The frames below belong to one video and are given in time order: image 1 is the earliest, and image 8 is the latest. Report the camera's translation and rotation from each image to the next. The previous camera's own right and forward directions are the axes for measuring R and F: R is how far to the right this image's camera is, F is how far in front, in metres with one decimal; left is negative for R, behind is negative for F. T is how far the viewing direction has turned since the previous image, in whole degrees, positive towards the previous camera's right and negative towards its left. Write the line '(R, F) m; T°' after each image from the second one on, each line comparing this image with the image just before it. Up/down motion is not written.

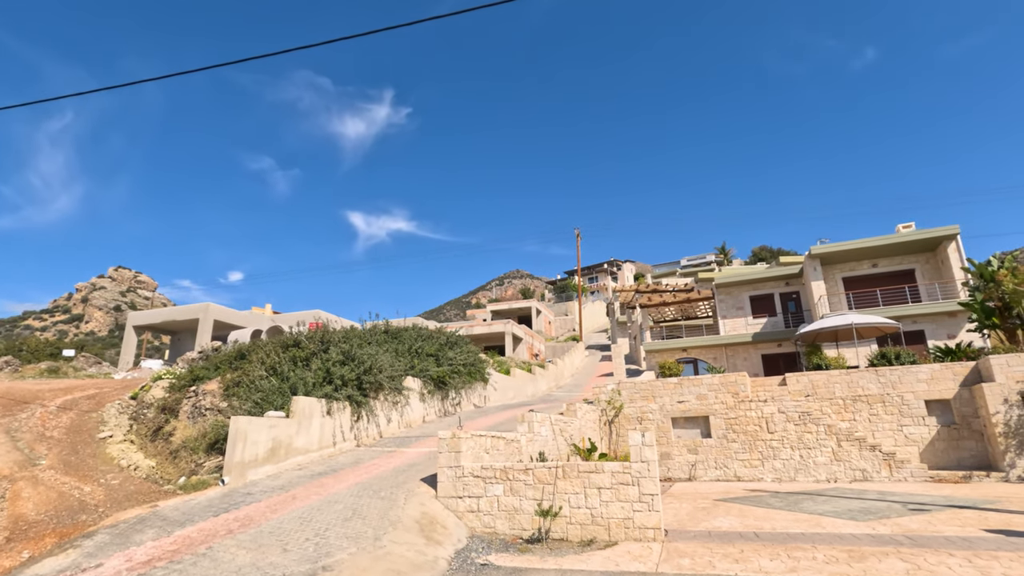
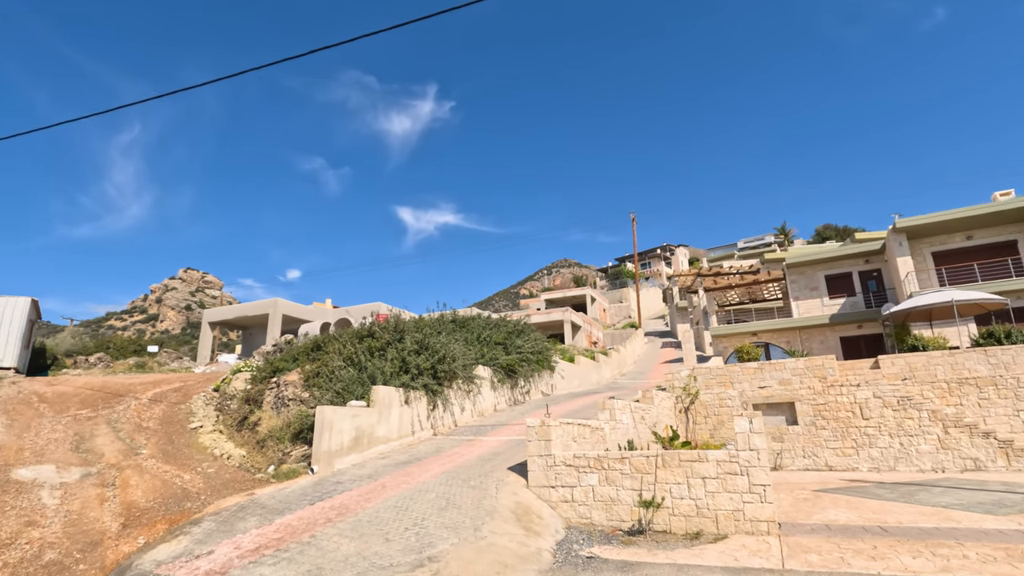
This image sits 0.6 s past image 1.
(-0.7, +0.4) m; -5°
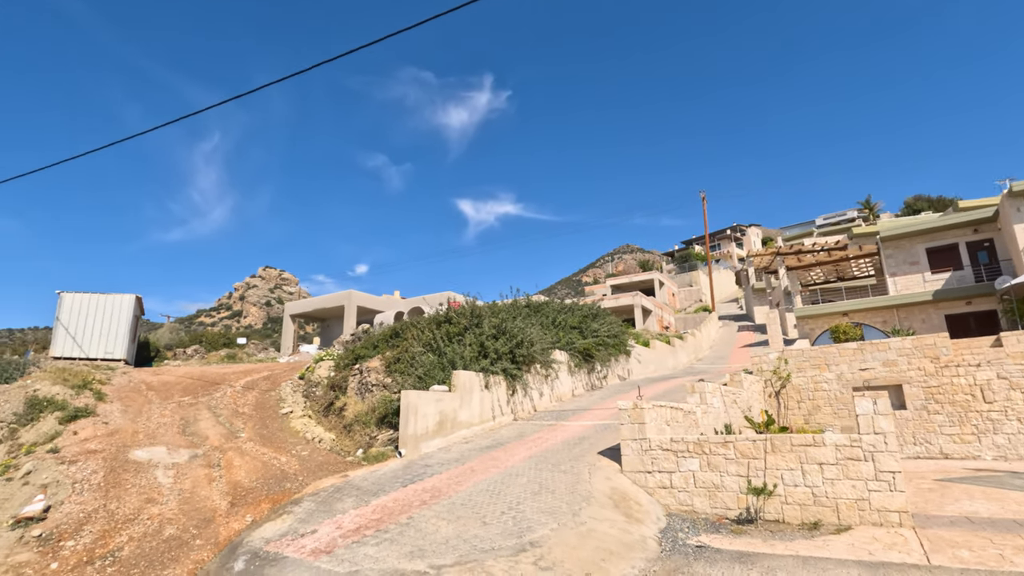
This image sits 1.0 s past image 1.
(-0.4, +0.3) m; -7°
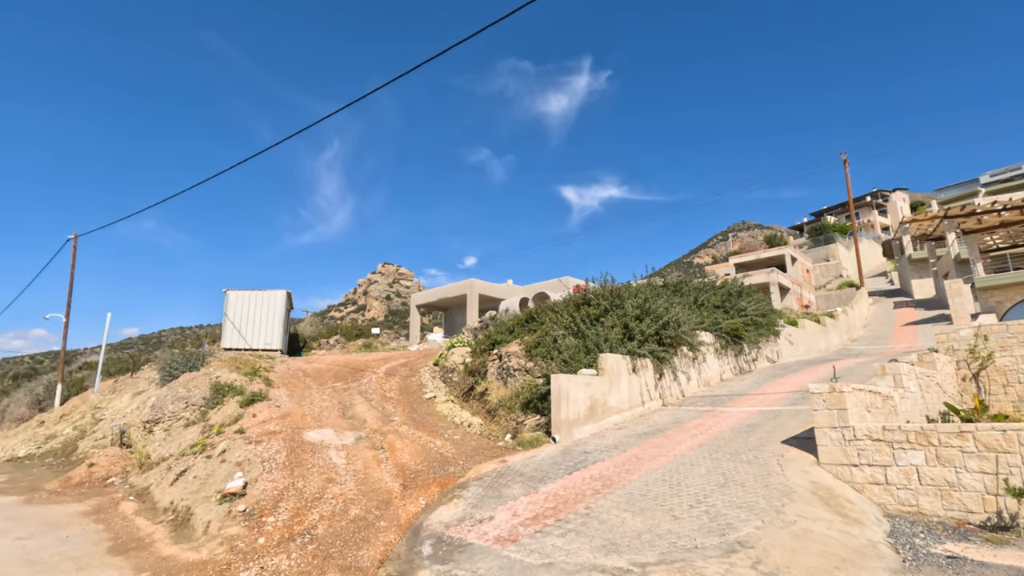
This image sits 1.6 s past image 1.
(-0.9, +0.5) m; -11°
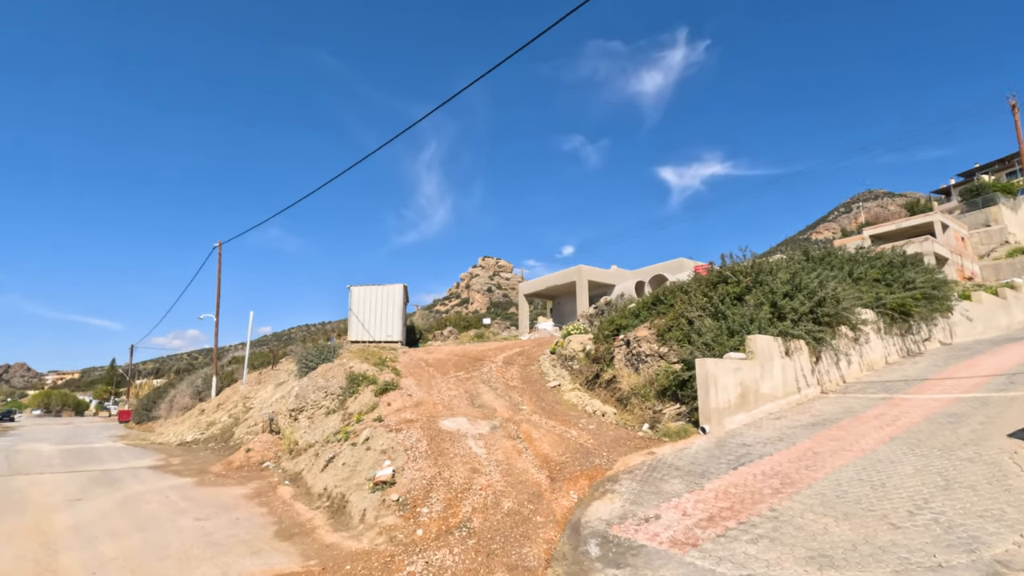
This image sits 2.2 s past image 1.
(-0.7, +0.6) m; -11°
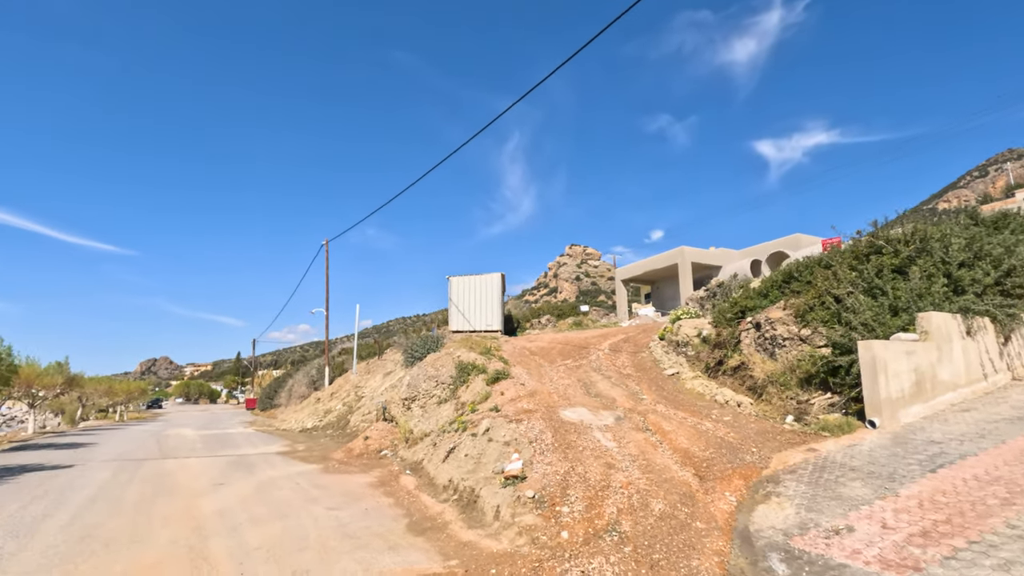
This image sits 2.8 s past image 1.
(-0.6, +0.7) m; -9°
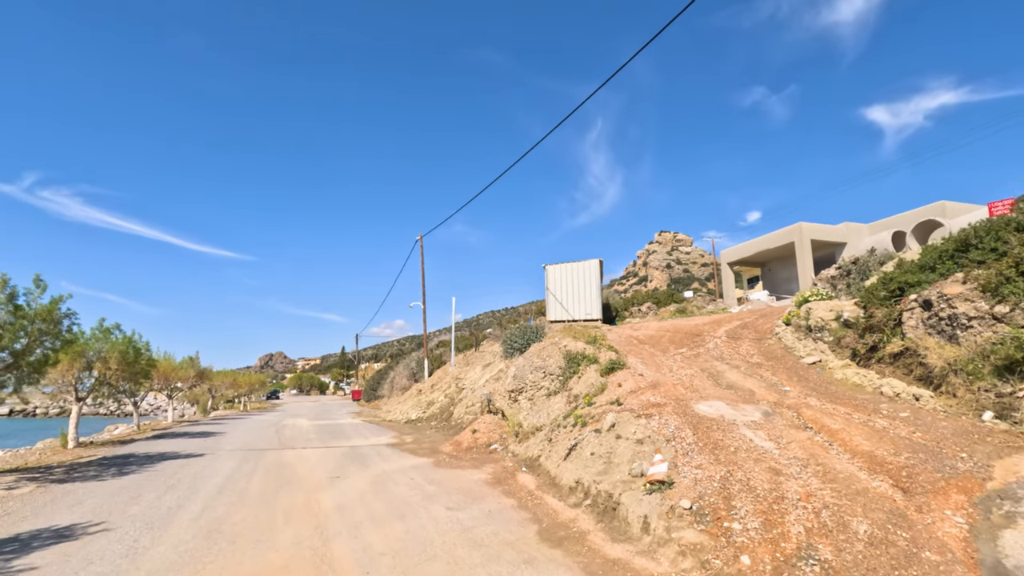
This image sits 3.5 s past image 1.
(-0.6, +0.9) m; -9°
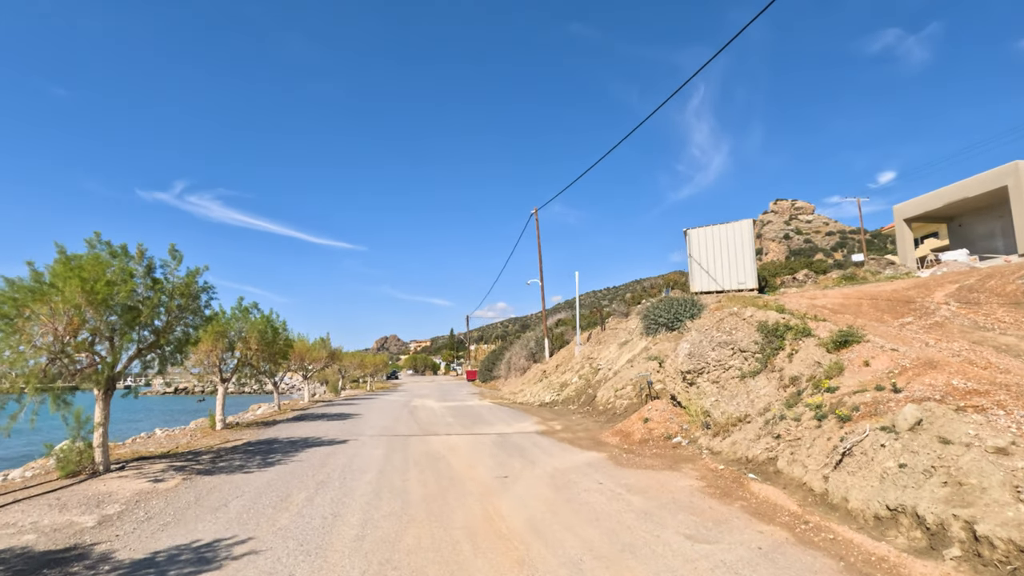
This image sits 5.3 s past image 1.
(-1.6, +2.2) m; -11°
